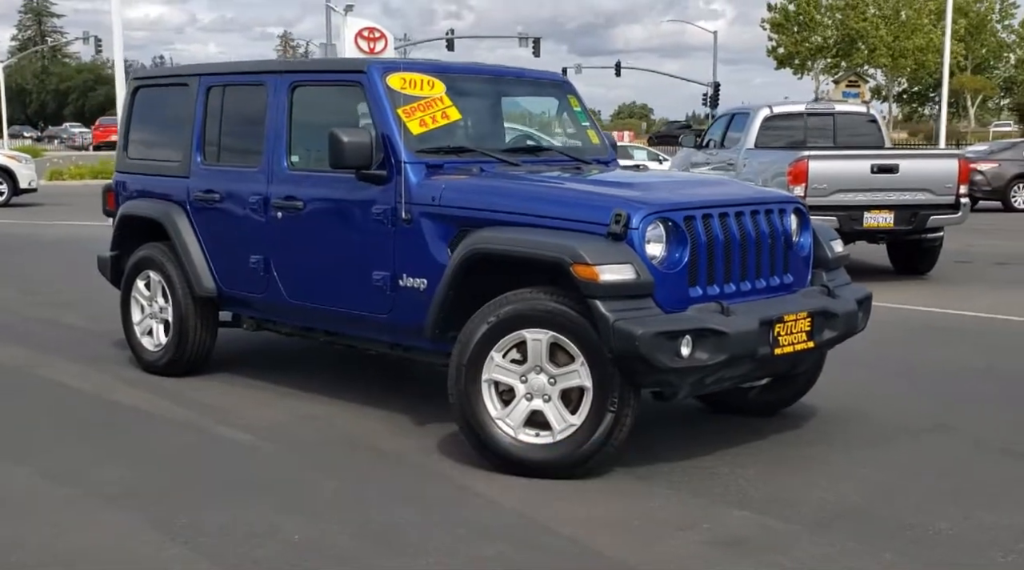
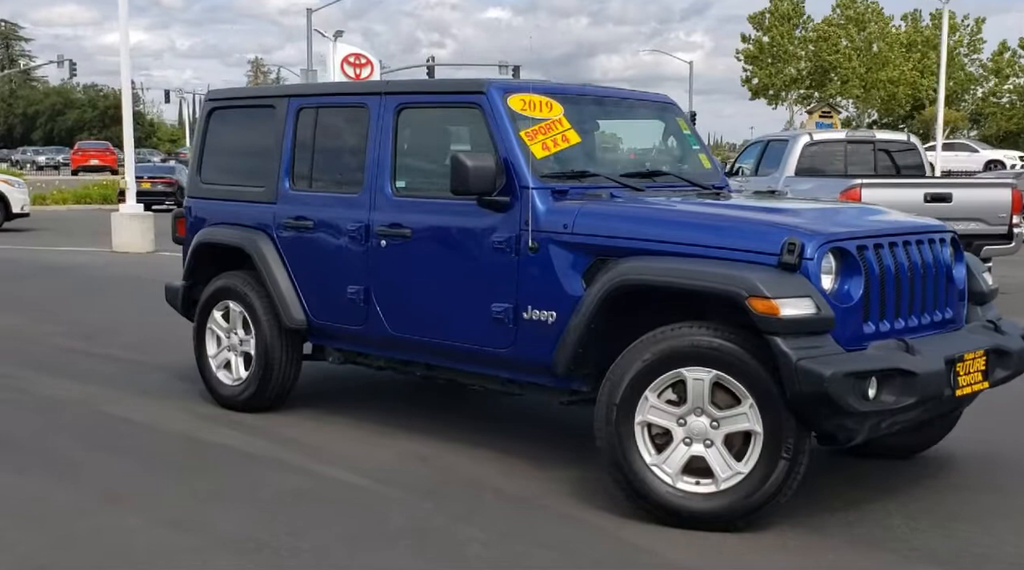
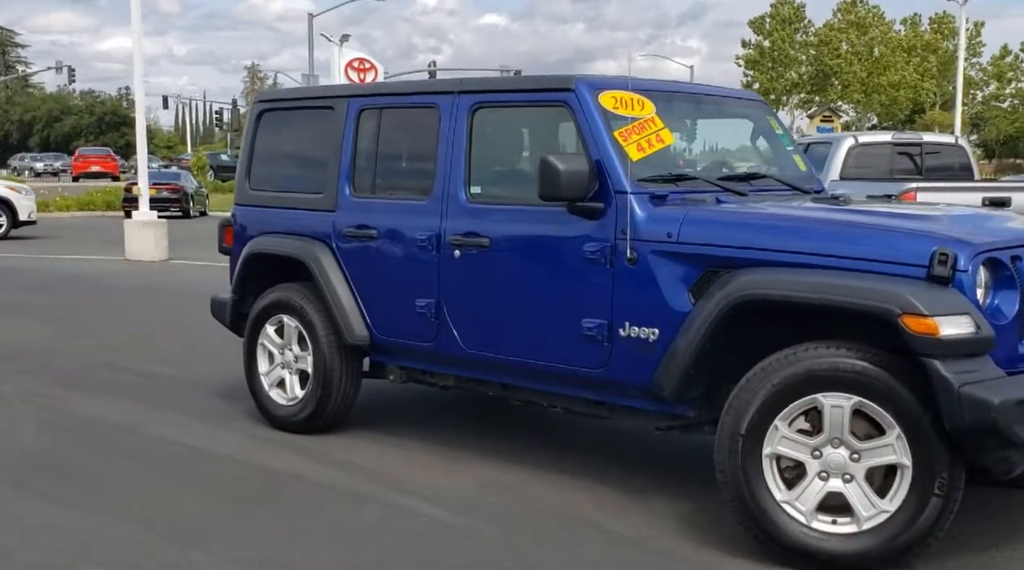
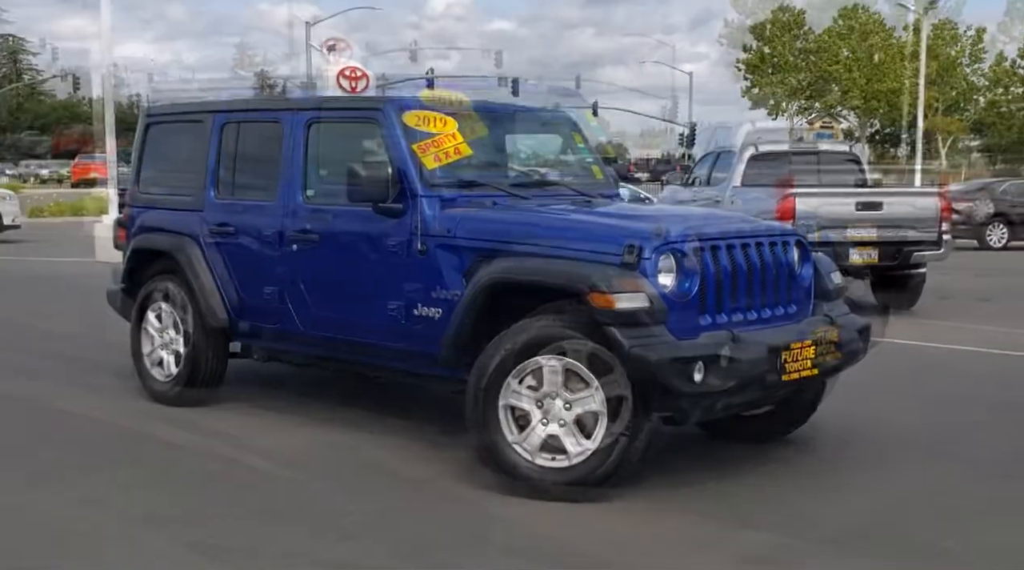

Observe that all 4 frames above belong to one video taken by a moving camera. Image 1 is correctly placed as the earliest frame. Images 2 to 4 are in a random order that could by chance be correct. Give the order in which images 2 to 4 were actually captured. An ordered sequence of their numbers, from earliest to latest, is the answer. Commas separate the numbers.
4, 2, 3
